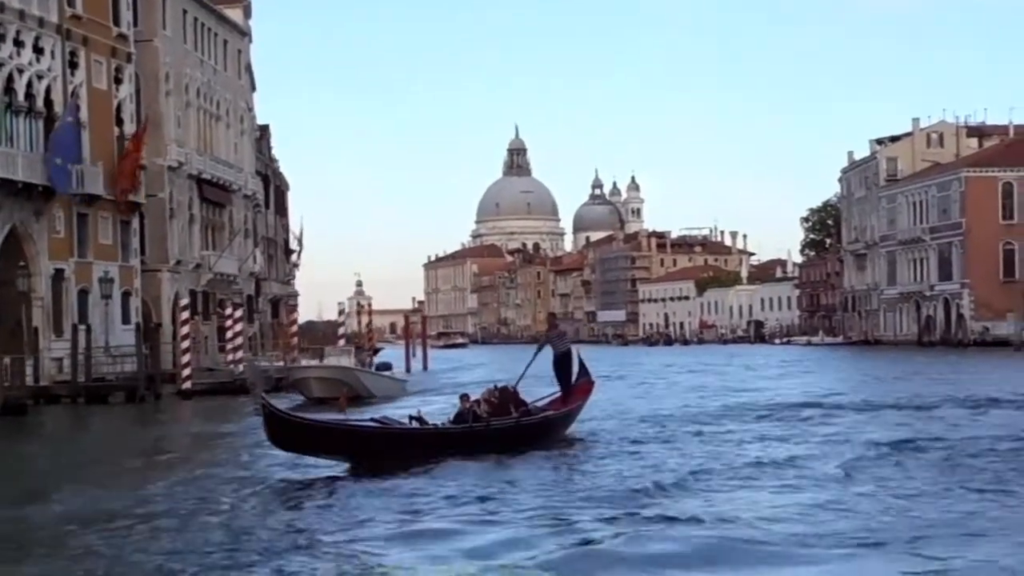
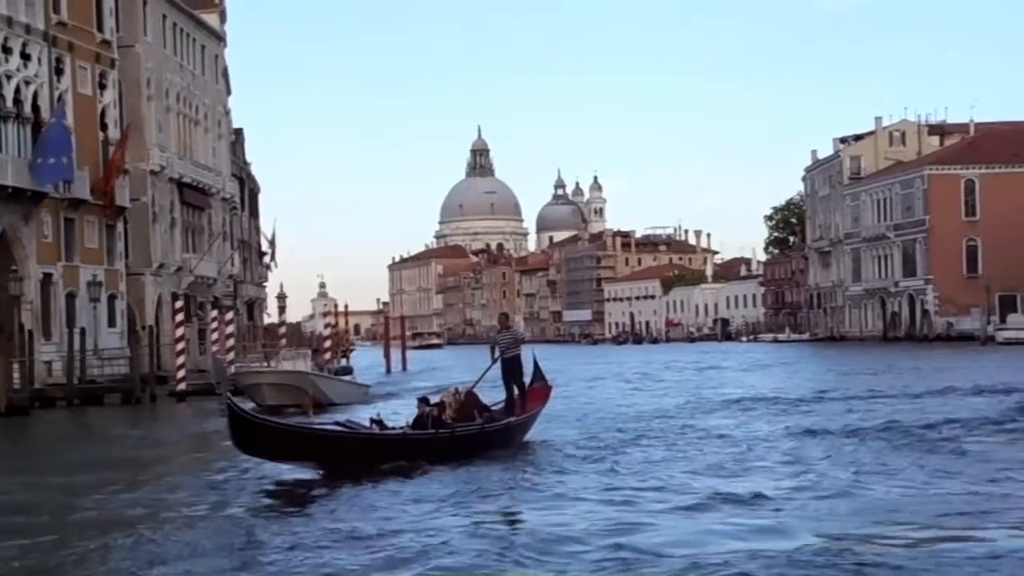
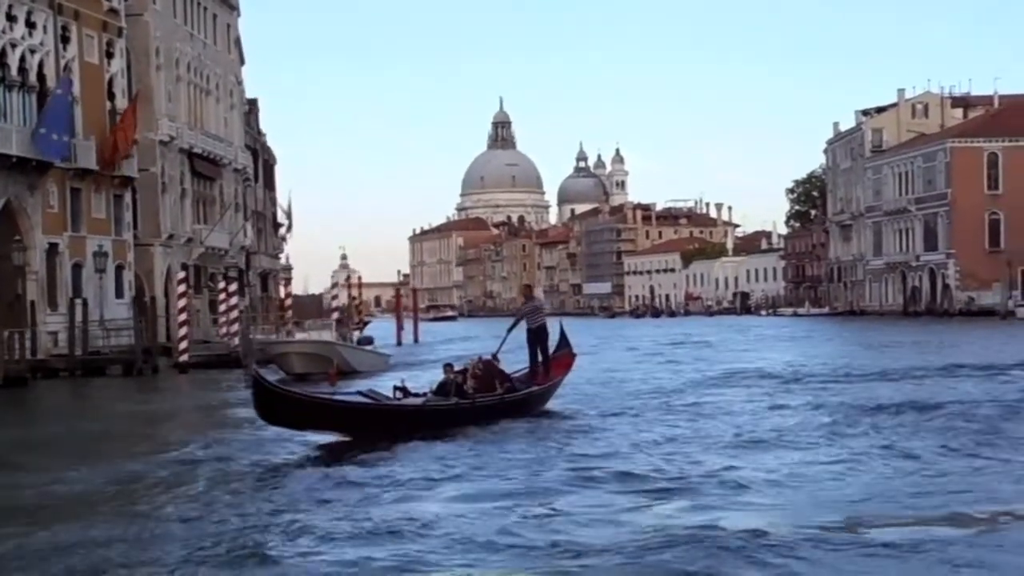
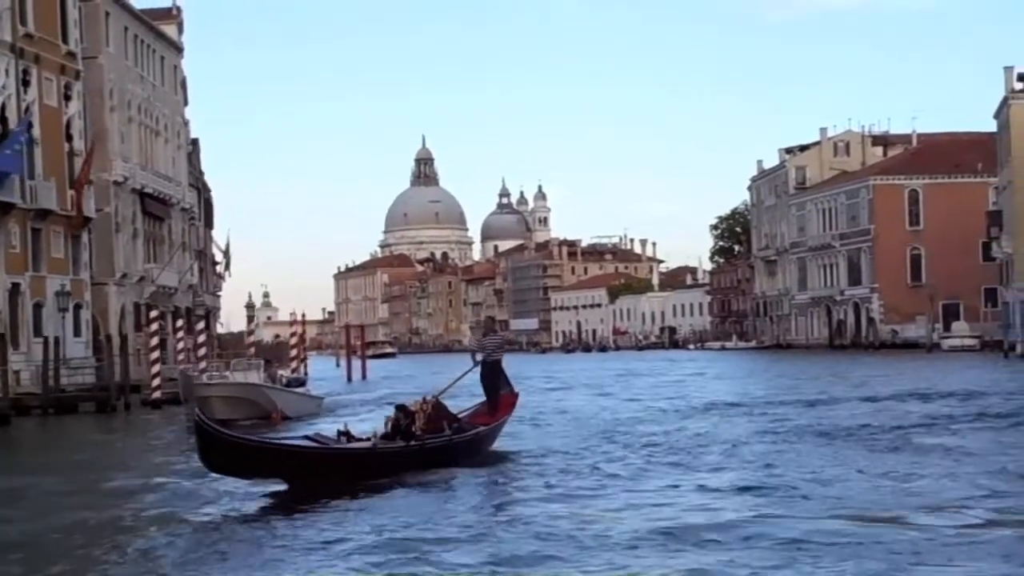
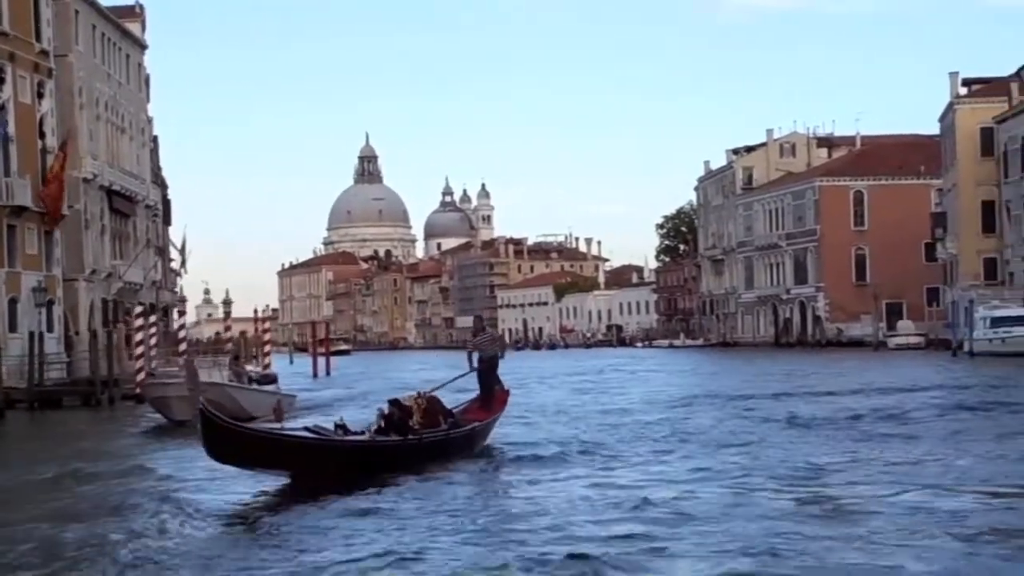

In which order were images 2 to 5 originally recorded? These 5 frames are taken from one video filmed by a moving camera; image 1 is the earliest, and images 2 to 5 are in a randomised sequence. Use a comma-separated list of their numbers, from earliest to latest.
3, 2, 4, 5
